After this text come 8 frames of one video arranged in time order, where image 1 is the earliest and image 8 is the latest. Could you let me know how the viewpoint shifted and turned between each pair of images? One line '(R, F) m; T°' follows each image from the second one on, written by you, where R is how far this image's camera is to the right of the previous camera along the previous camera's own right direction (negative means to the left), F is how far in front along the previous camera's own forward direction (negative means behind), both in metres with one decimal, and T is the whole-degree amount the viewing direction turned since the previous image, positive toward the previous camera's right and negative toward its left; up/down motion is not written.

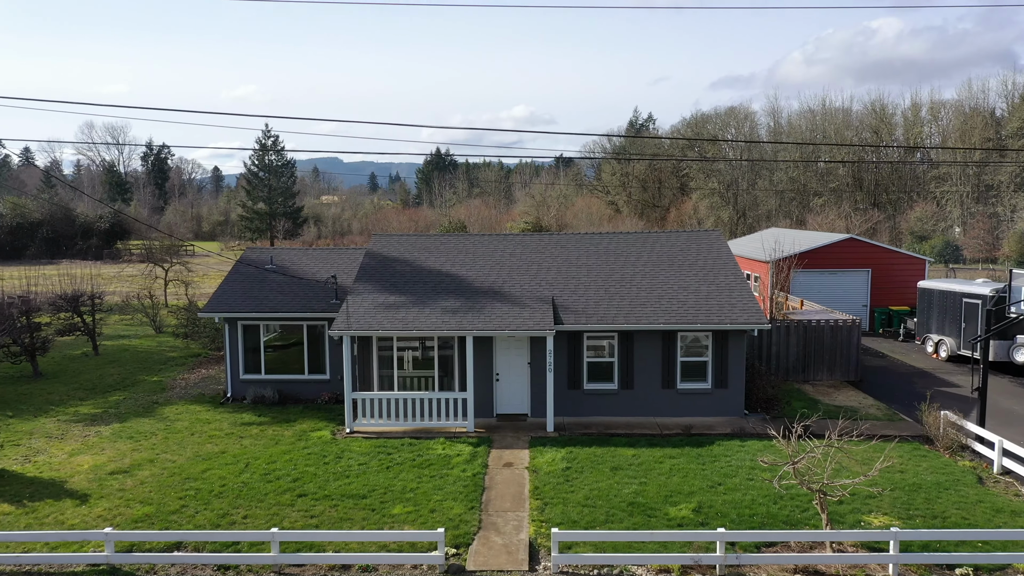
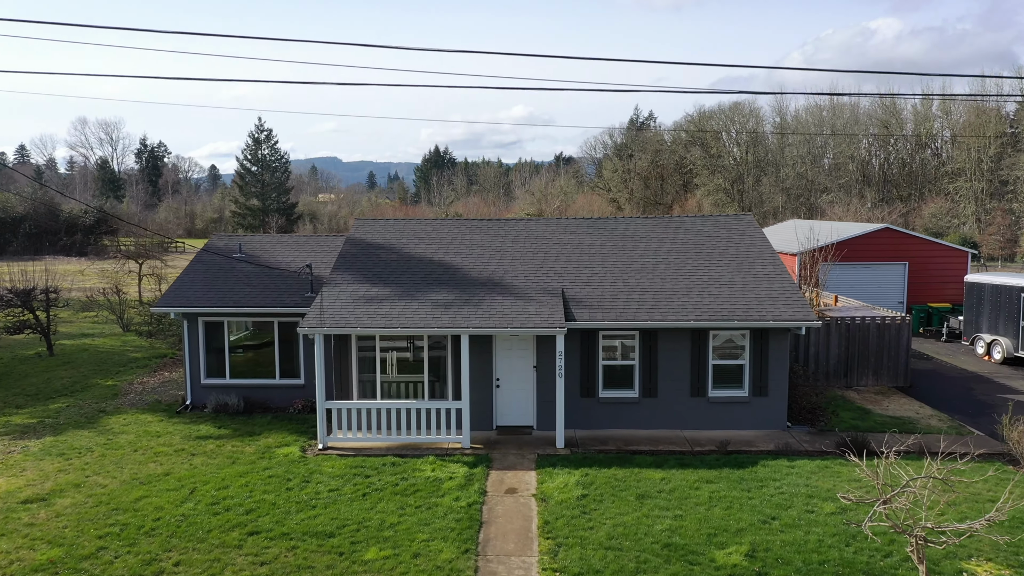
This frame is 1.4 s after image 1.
(-0.1, +2.5) m; 0°
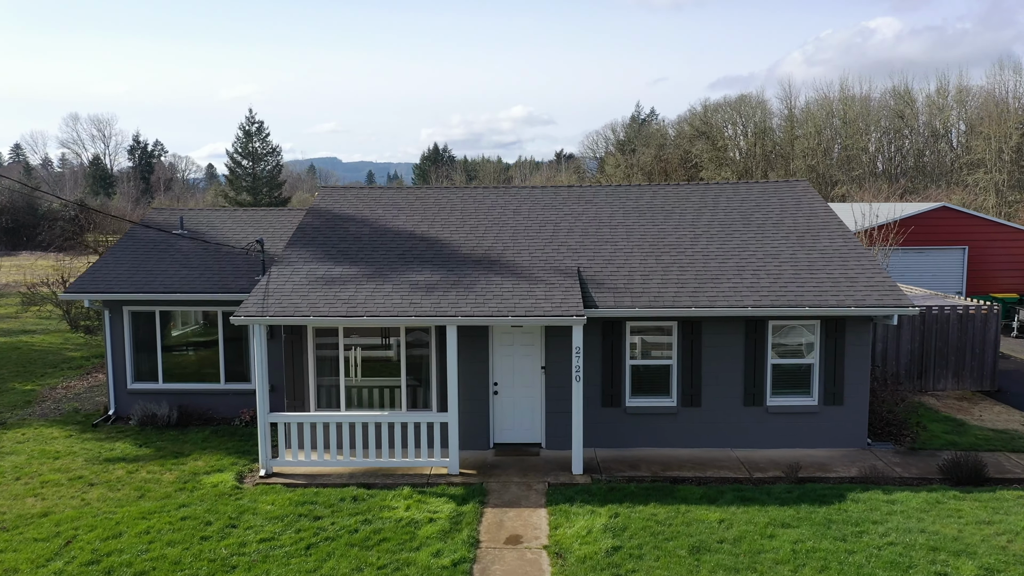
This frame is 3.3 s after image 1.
(0.0, +3.2) m; 0°
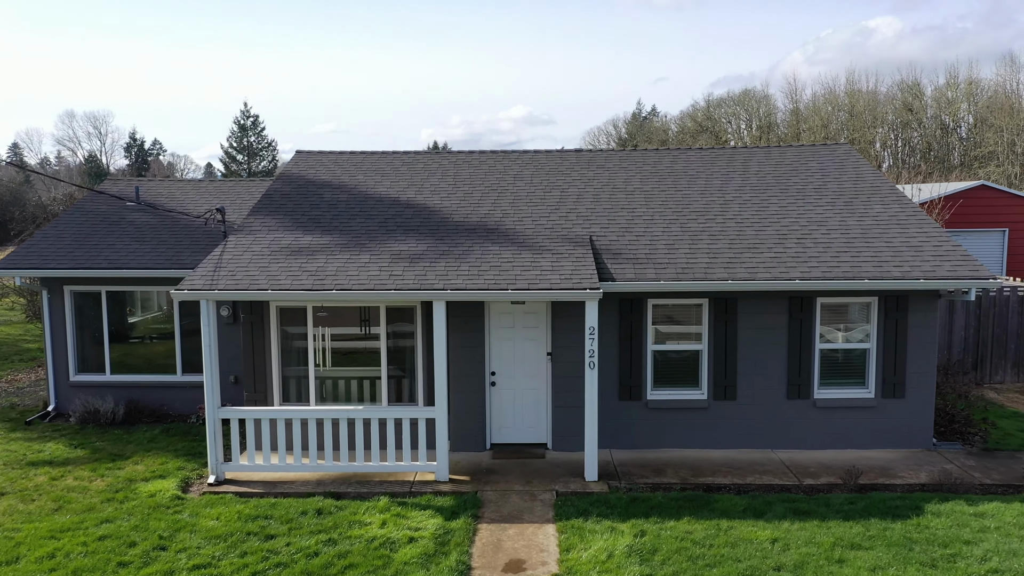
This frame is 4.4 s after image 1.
(0.0, +1.7) m; 0°
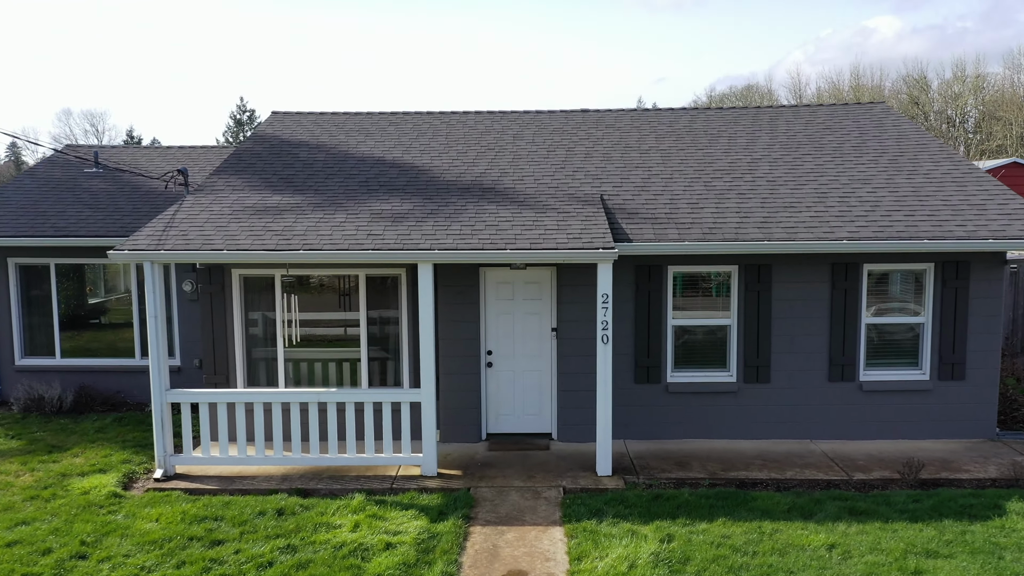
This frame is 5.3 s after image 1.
(0.0, +1.2) m; 0°
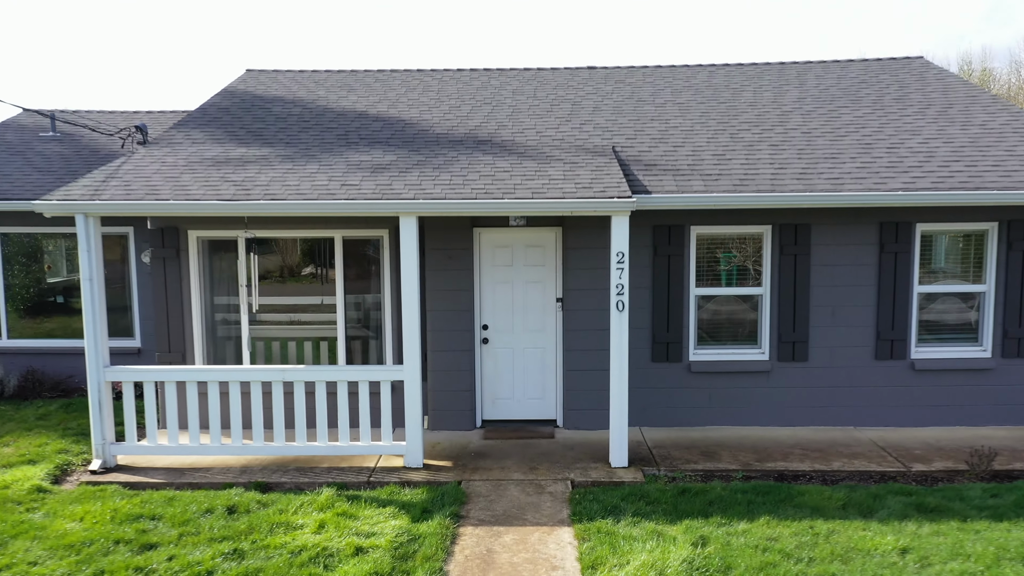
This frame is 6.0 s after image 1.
(0.0, +1.1) m; 0°
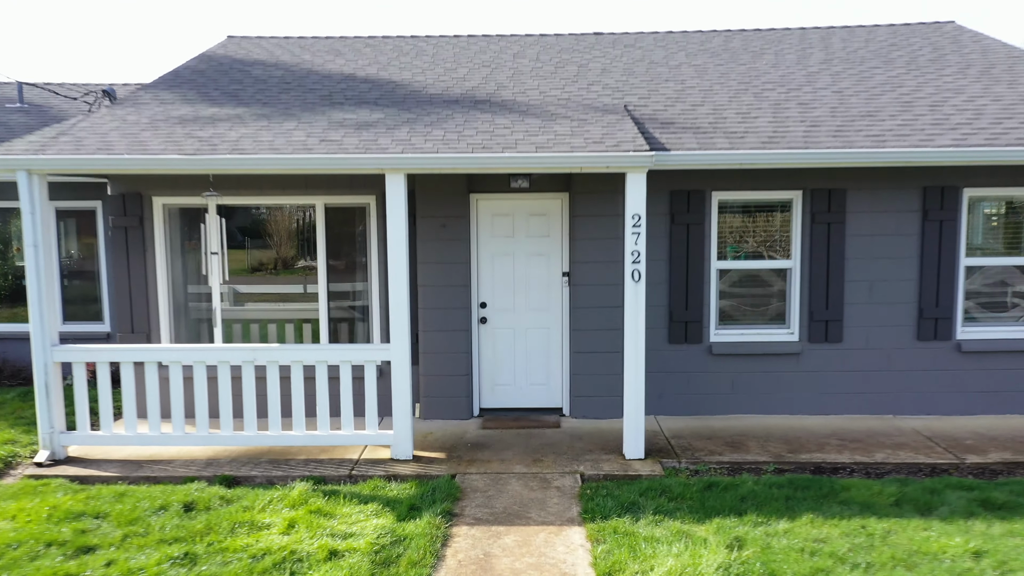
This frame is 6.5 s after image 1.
(0.0, +0.7) m; 0°
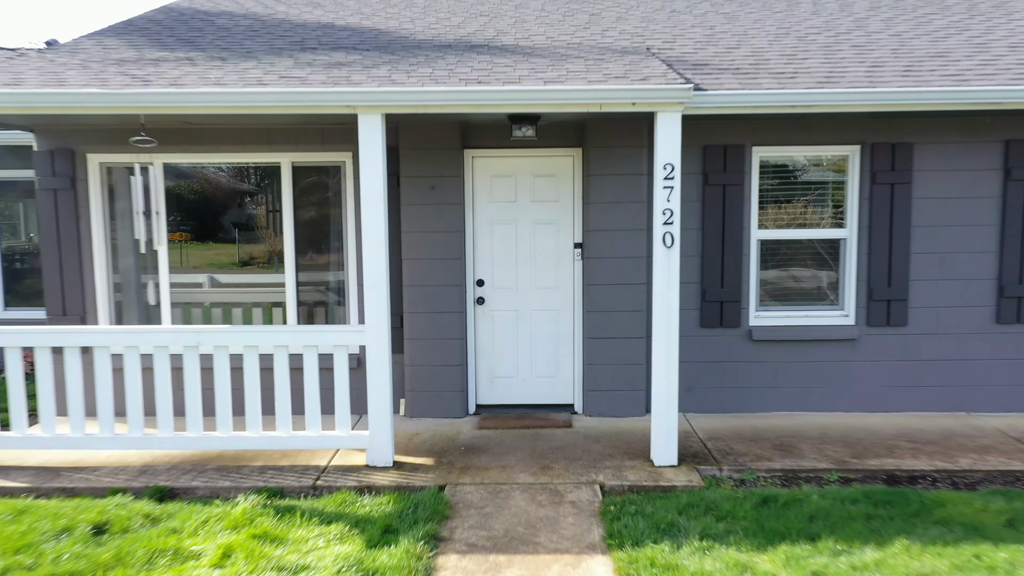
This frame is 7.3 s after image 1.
(0.0, +1.0) m; 0°
